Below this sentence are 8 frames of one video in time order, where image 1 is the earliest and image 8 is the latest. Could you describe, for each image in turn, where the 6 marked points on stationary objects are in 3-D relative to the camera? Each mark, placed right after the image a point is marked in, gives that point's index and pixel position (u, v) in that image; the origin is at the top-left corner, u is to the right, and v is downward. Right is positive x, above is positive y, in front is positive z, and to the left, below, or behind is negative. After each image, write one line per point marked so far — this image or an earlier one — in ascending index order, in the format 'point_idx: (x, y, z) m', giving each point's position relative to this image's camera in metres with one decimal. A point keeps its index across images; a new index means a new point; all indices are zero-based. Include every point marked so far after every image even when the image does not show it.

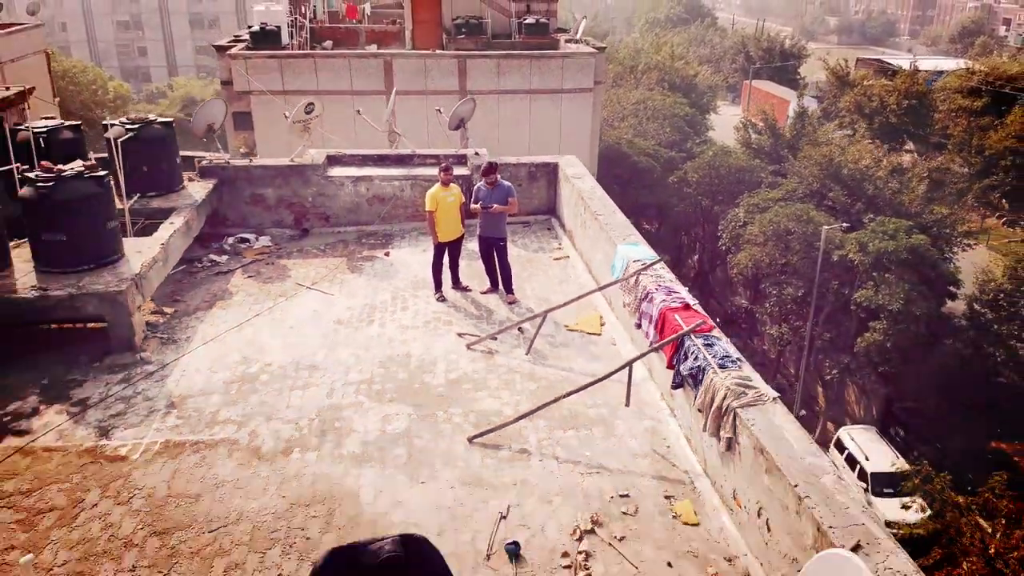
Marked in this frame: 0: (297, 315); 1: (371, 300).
0: (-1.7, -0.2, +6.0) m
1: (-1.1, -0.1, +6.2) m
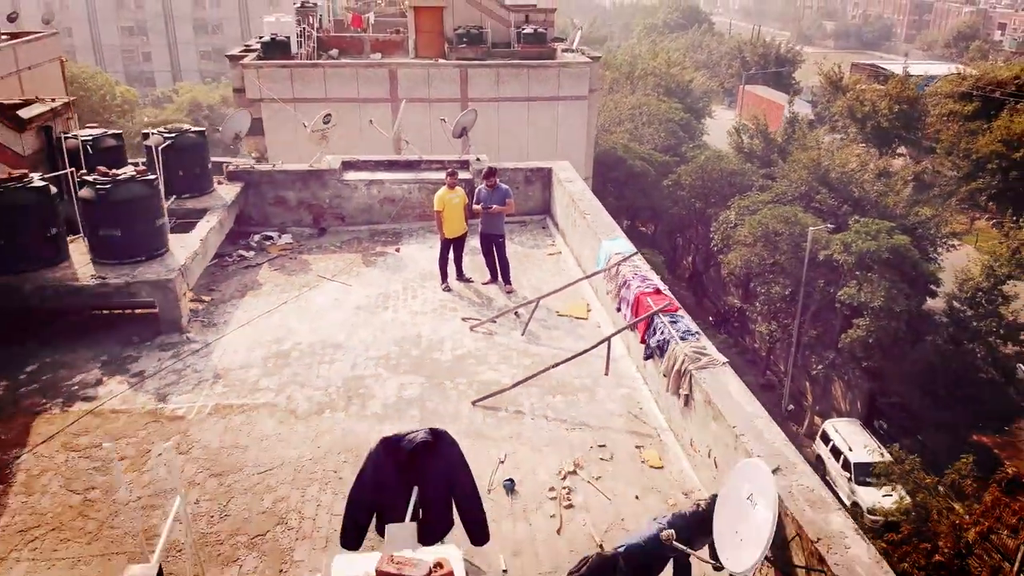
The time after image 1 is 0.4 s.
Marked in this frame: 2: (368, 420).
0: (-1.7, -0.1, +6.8) m
1: (-1.2, 0.0, +7.0) m
2: (-0.9, -0.9, +5.0) m
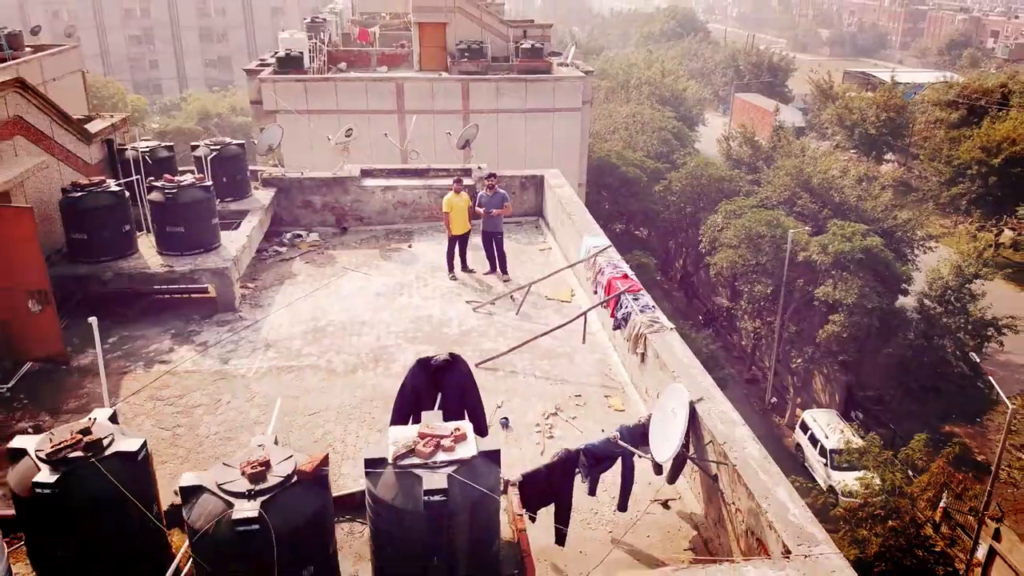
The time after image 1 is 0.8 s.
0: (-1.7, 0.0, +8.0) m
1: (-1.2, +0.1, +8.3) m
2: (-1.0, -0.7, +6.2) m
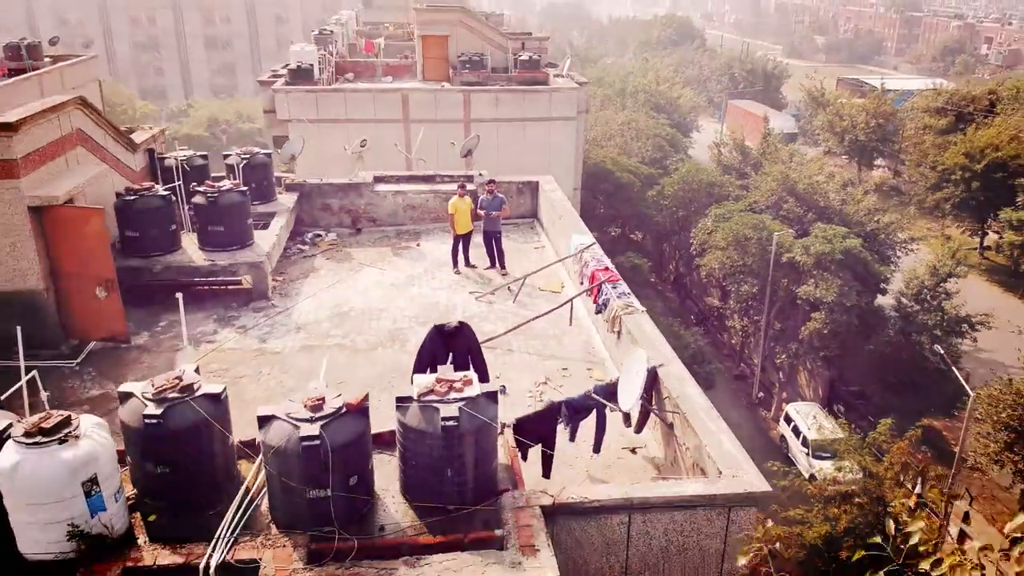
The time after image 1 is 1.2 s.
0: (-1.8, +0.1, +9.1) m
1: (-1.2, +0.2, +9.4) m
2: (-1.0, -0.6, +7.3) m
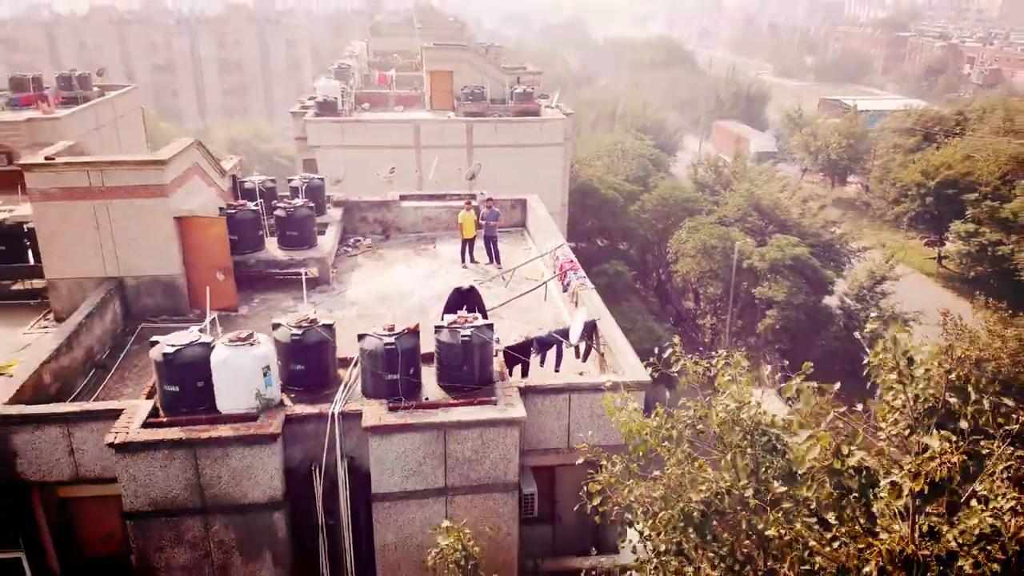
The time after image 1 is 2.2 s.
0: (-1.9, +0.2, +12.3) m
1: (-1.3, +0.4, +12.6) m
2: (-1.1, -0.4, +10.5) m
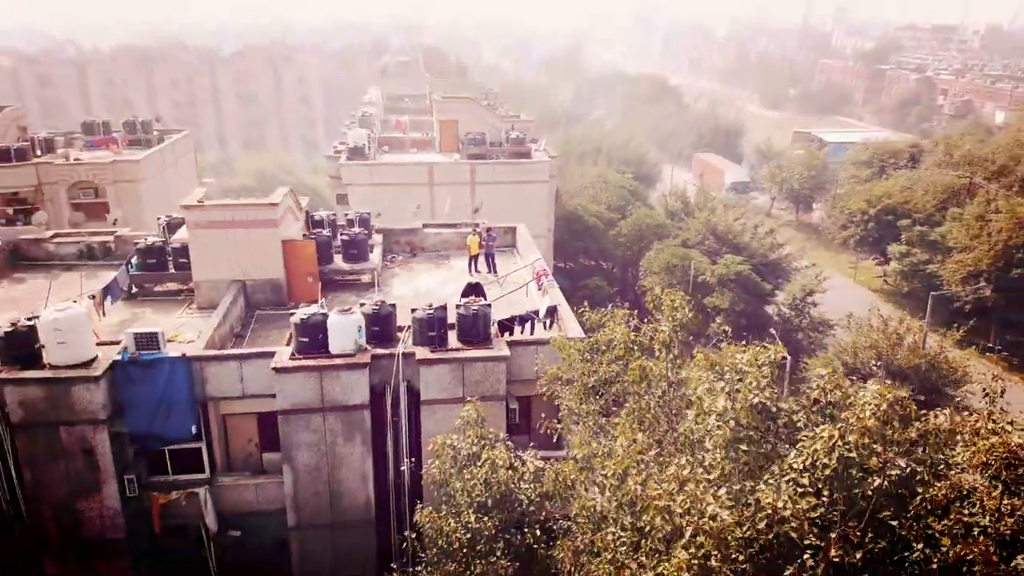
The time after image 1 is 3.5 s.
0: (-2.1, +0.2, +17.6) m
1: (-1.5, +0.3, +17.9) m
2: (-1.3, -0.4, +15.8) m
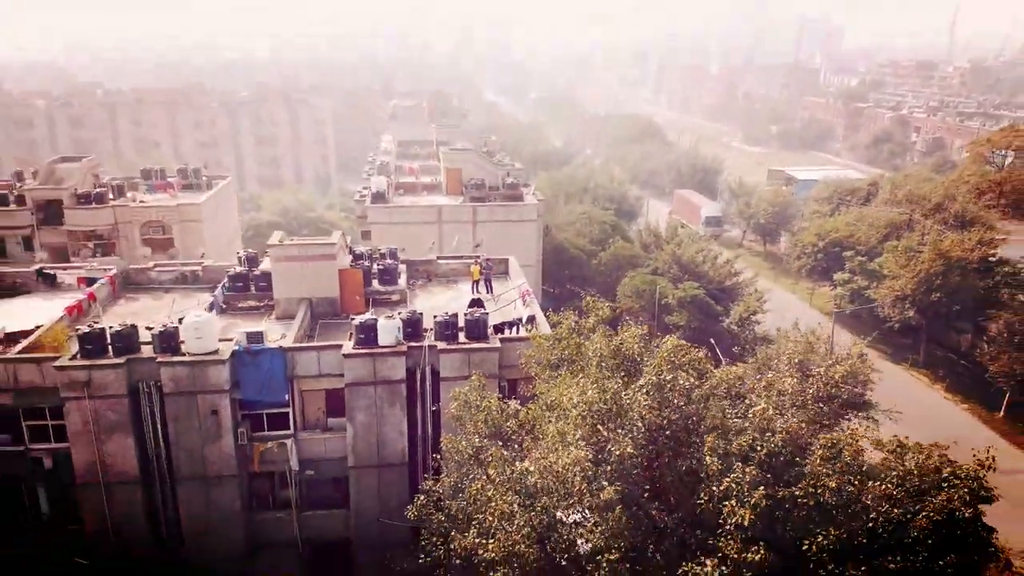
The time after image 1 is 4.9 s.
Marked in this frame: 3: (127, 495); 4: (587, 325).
0: (-2.3, -0.3, +23.7) m
1: (-1.8, -0.2, +24.0) m
2: (-1.5, -0.9, +21.9) m
3: (-9.7, -5.2, +19.0) m
4: (+1.6, -0.8, +16.9) m
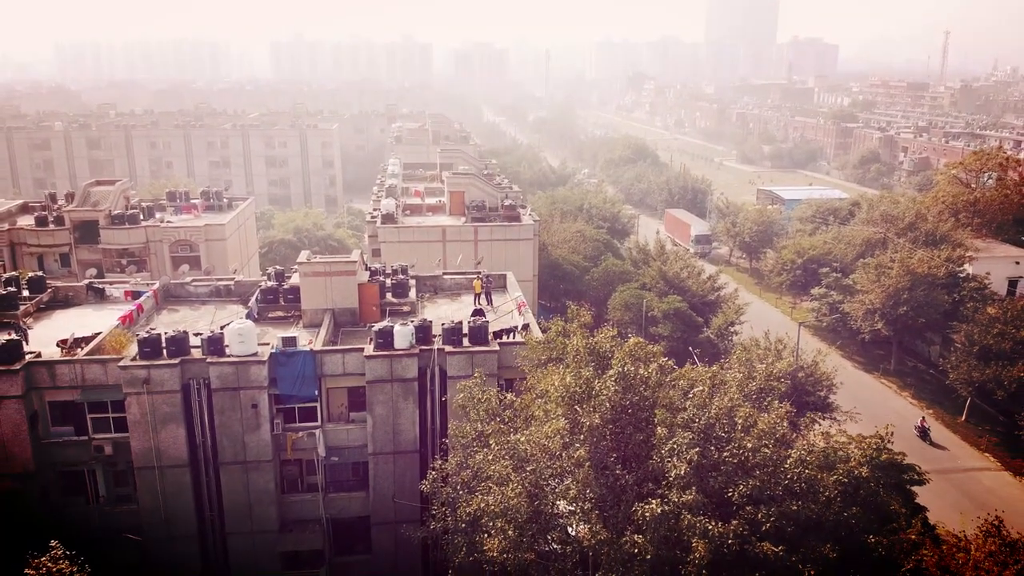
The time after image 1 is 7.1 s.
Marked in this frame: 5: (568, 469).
0: (-2.4, -0.8, +26.9) m
1: (-1.9, -0.7, +27.2) m
2: (-1.6, -1.3, +25.1) m
3: (-9.8, -5.5, +22.1) m
4: (+1.5, -1.1, +20.1) m
5: (+1.1, -3.5, +14.7) m
